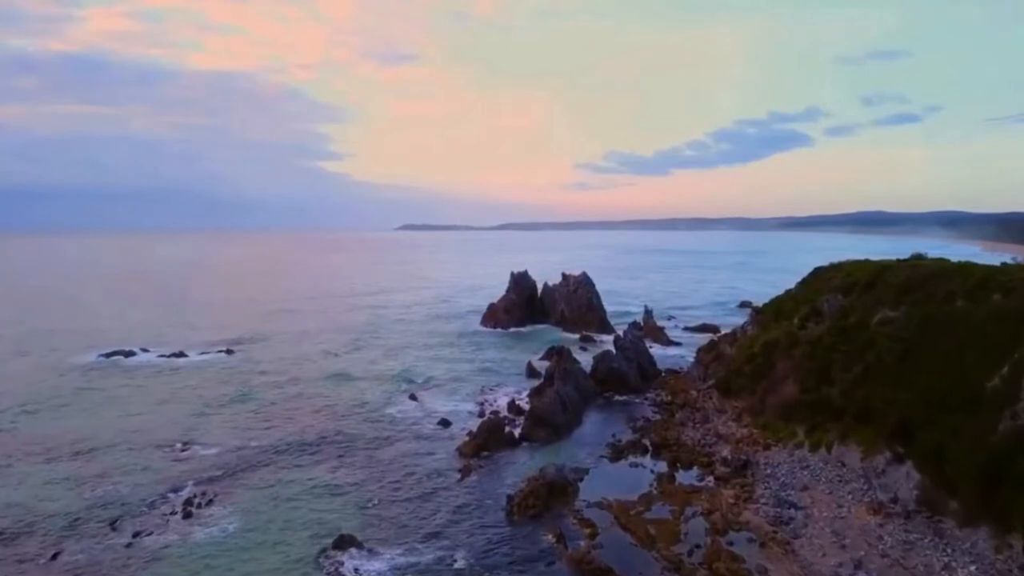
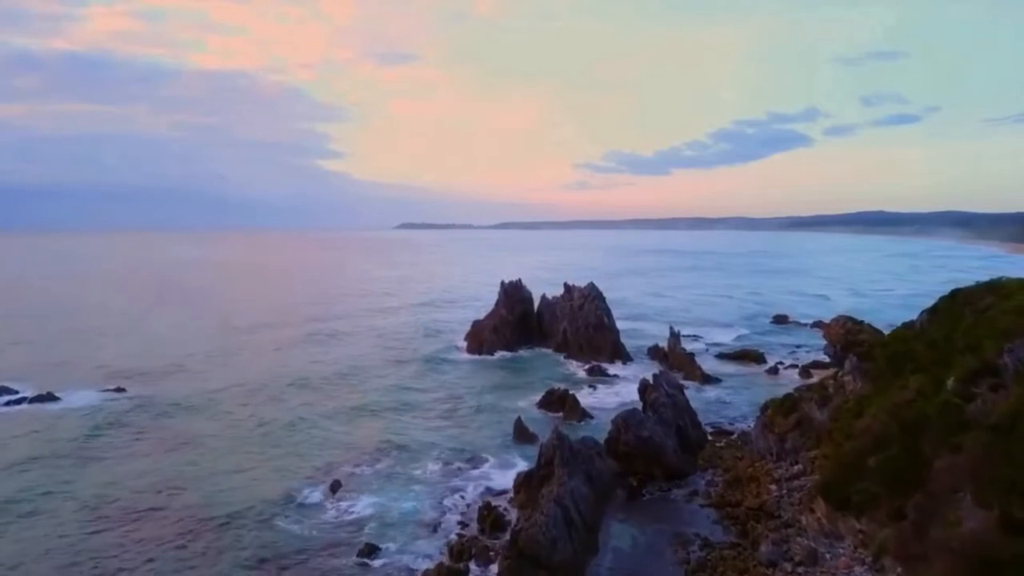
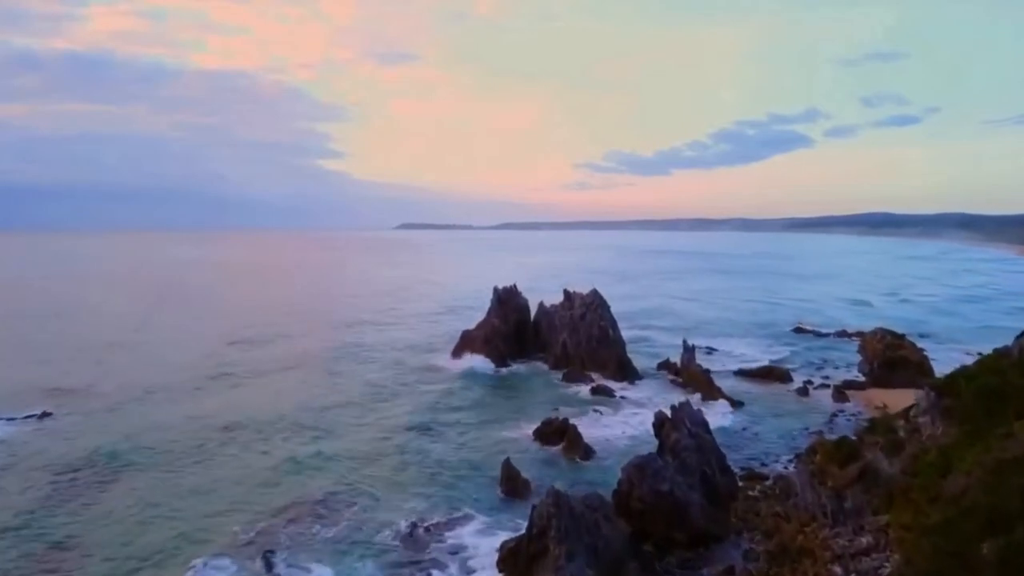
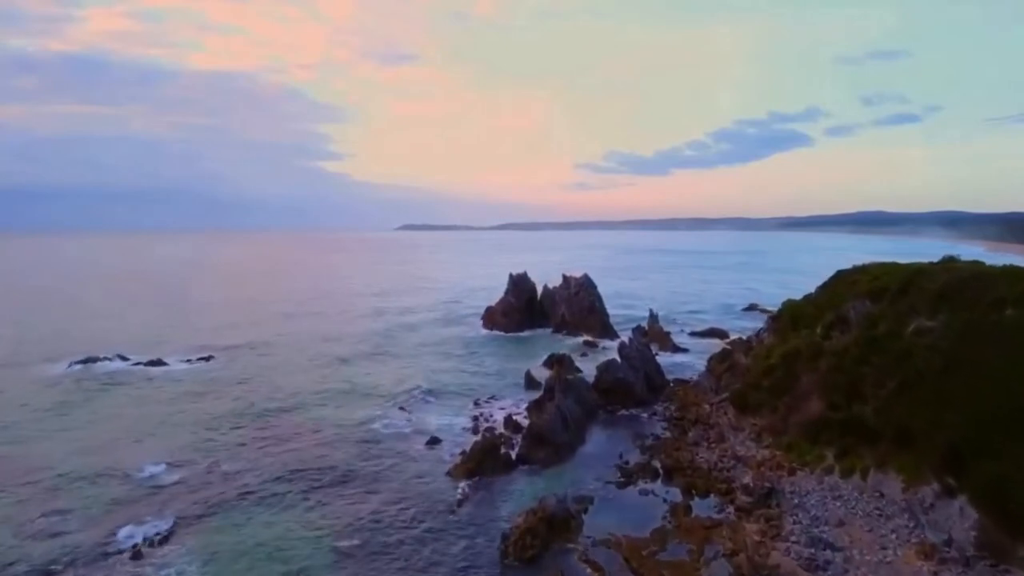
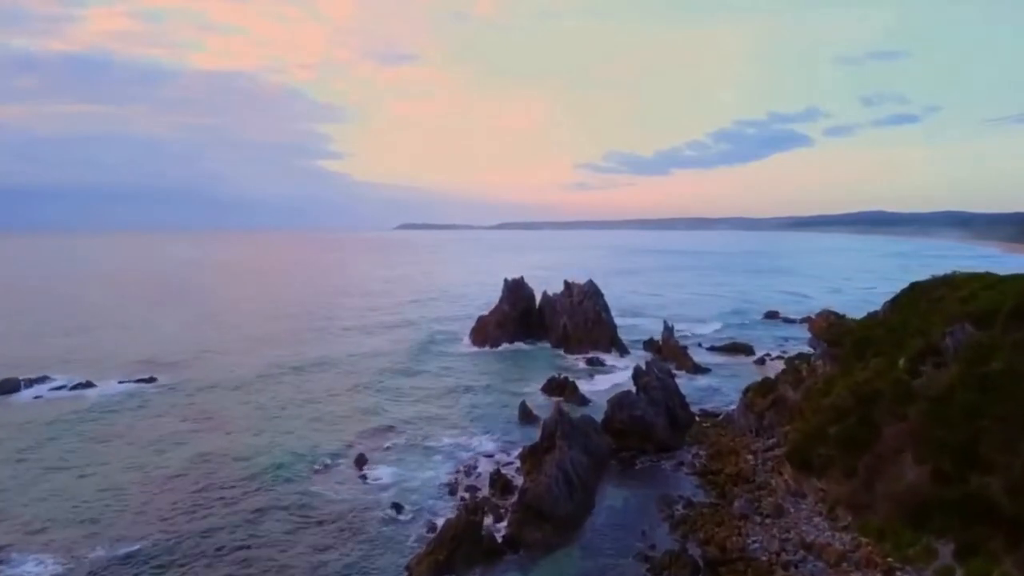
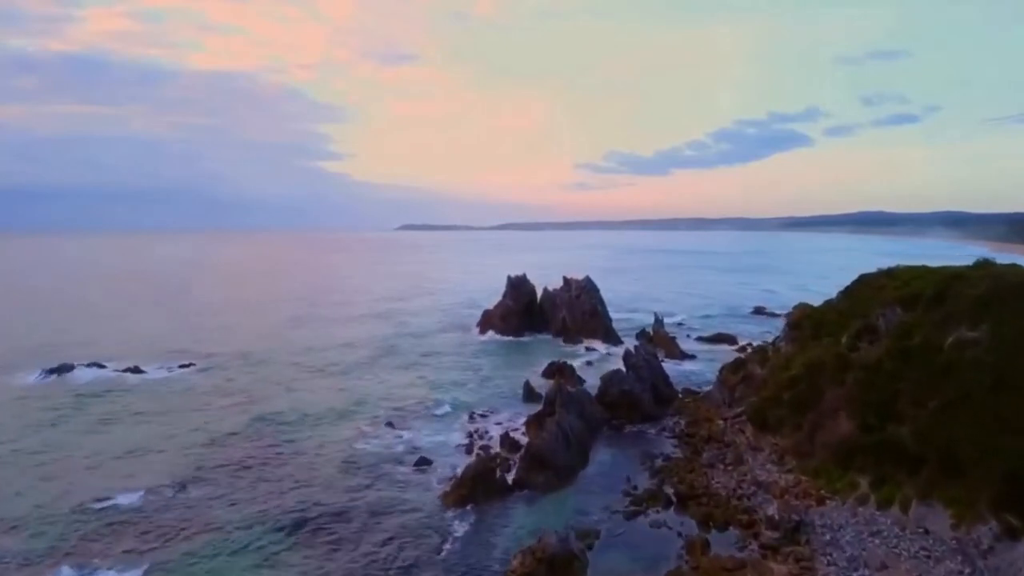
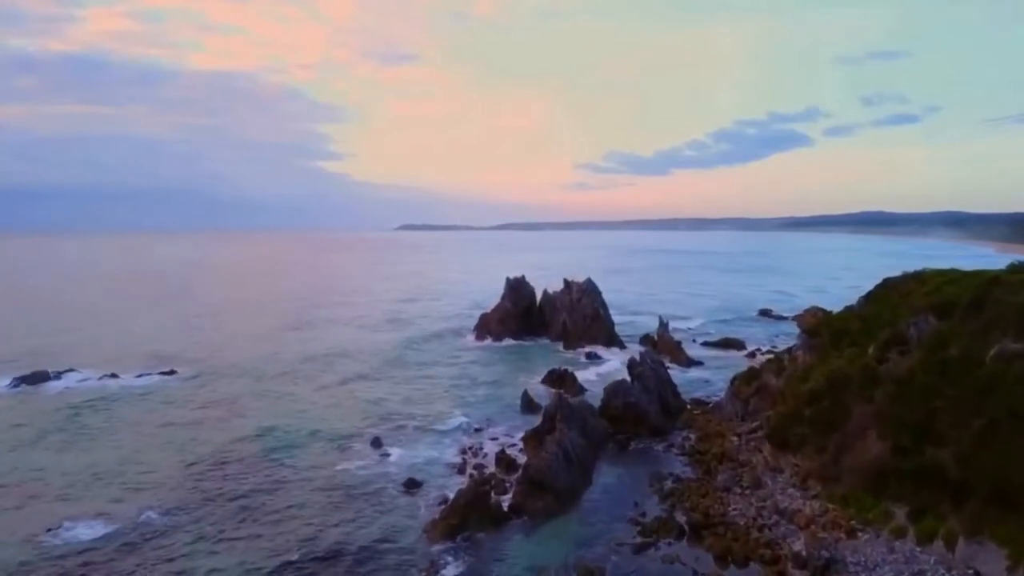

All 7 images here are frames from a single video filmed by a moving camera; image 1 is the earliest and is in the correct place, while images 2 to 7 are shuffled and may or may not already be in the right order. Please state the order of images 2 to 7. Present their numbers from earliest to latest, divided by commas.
4, 6, 7, 5, 2, 3
